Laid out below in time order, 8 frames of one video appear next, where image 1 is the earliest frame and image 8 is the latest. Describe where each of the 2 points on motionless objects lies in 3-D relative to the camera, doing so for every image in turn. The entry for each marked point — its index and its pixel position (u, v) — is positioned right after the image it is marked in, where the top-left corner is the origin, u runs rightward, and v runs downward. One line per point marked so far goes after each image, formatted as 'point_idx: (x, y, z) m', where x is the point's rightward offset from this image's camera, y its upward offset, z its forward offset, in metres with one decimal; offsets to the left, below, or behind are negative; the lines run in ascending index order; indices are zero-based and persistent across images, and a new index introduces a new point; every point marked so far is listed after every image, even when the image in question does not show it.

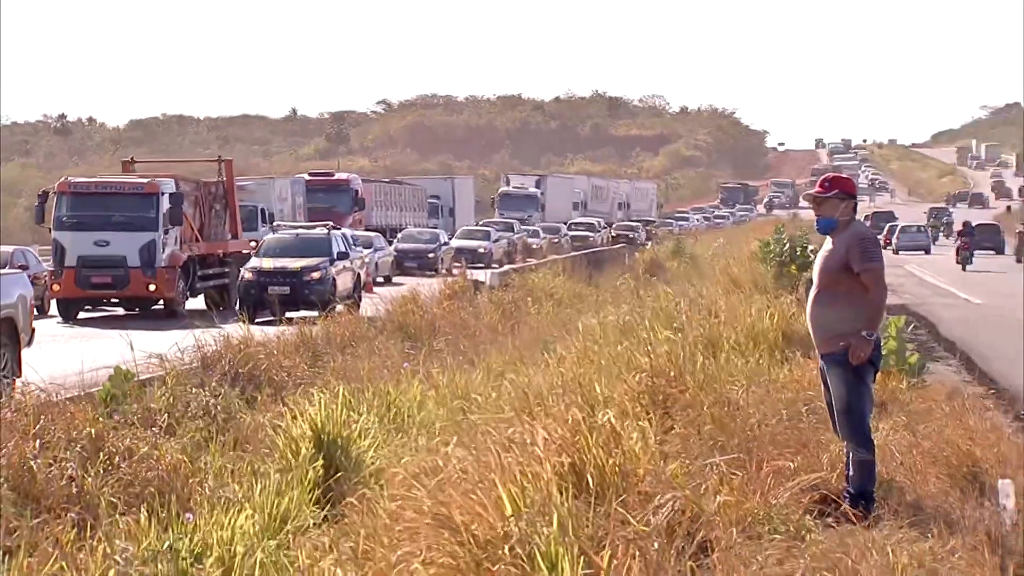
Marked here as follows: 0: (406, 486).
0: (-1.0, -1.9, +6.0) m
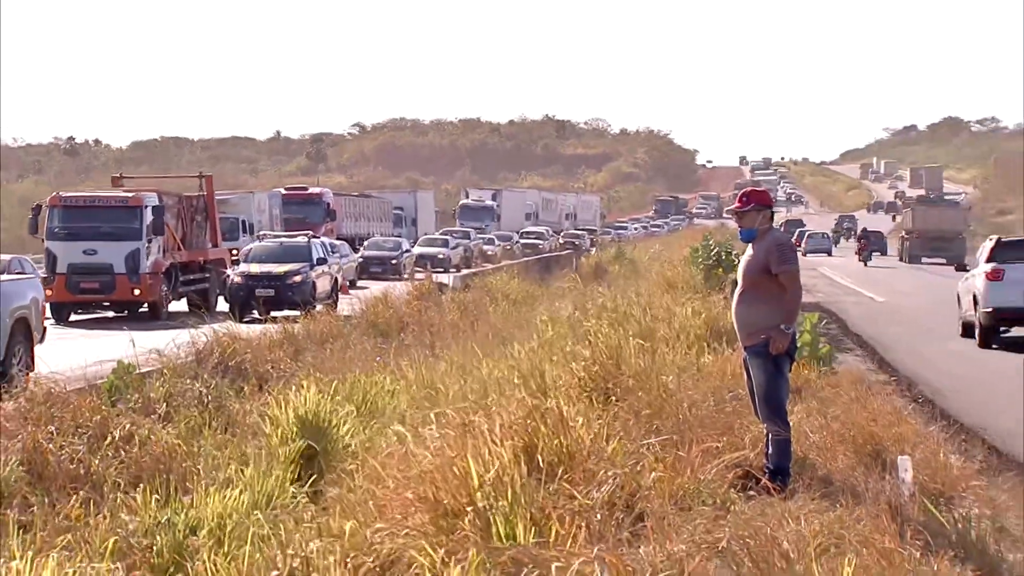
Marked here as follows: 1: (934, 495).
0: (-1.4, -1.9, +6.7) m
1: (+4.6, -2.2, +6.7) m
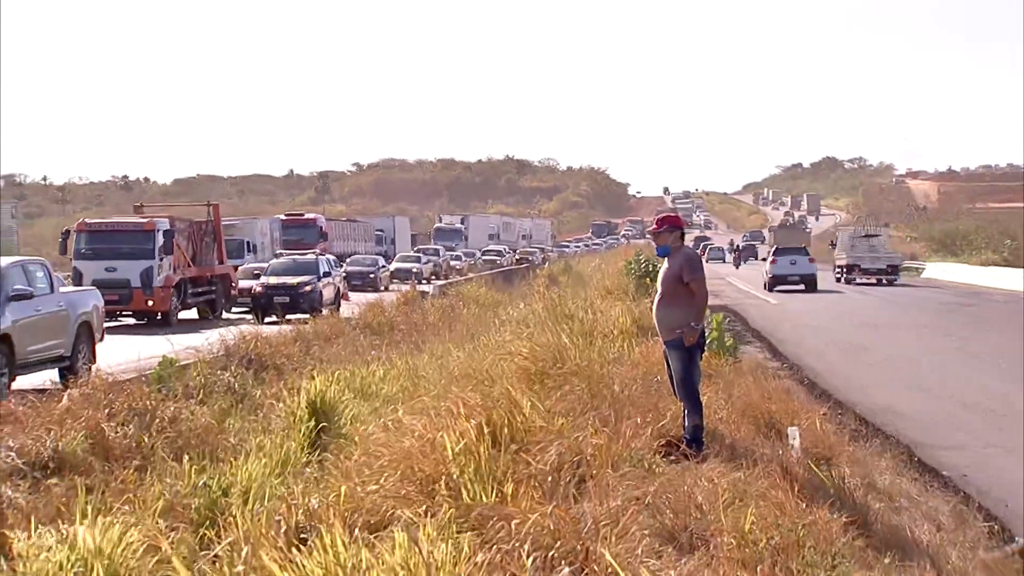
0: (-1.8, -2.0, +8.0) m
1: (+4.2, -2.3, +8.1) m
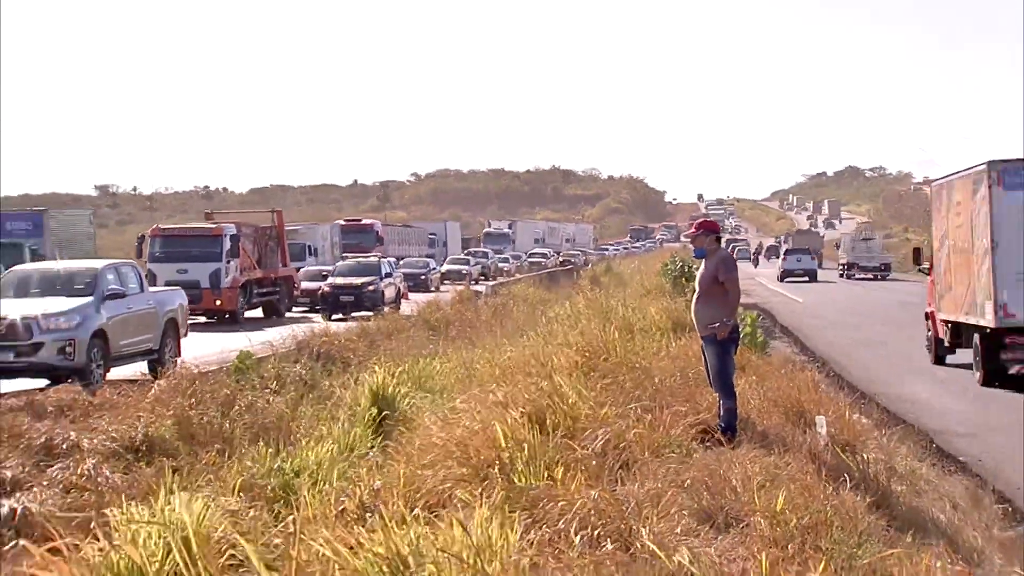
0: (-1.2, -2.0, +8.6) m
1: (+4.9, -2.3, +8.7) m
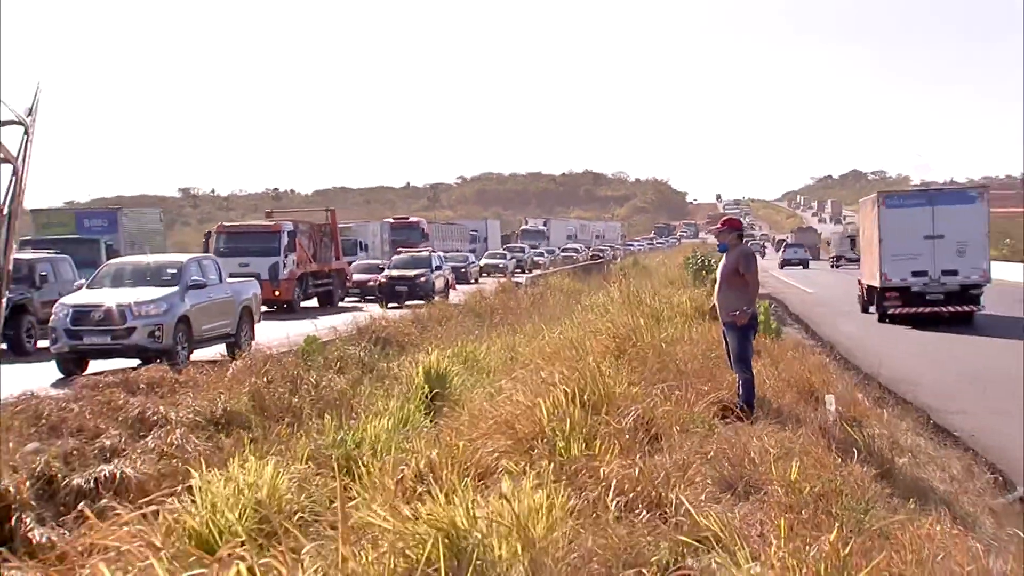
0: (-0.6, -1.9, +9.5) m
1: (+5.4, -2.2, +9.5) m
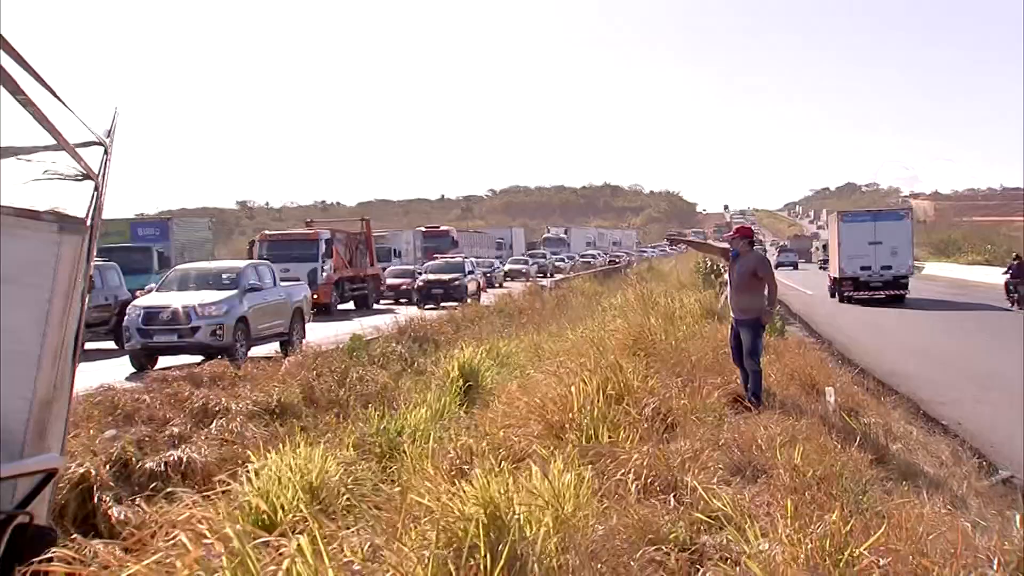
0: (-0.2, -2.0, +10.3) m
1: (+5.8, -2.2, +10.3) m
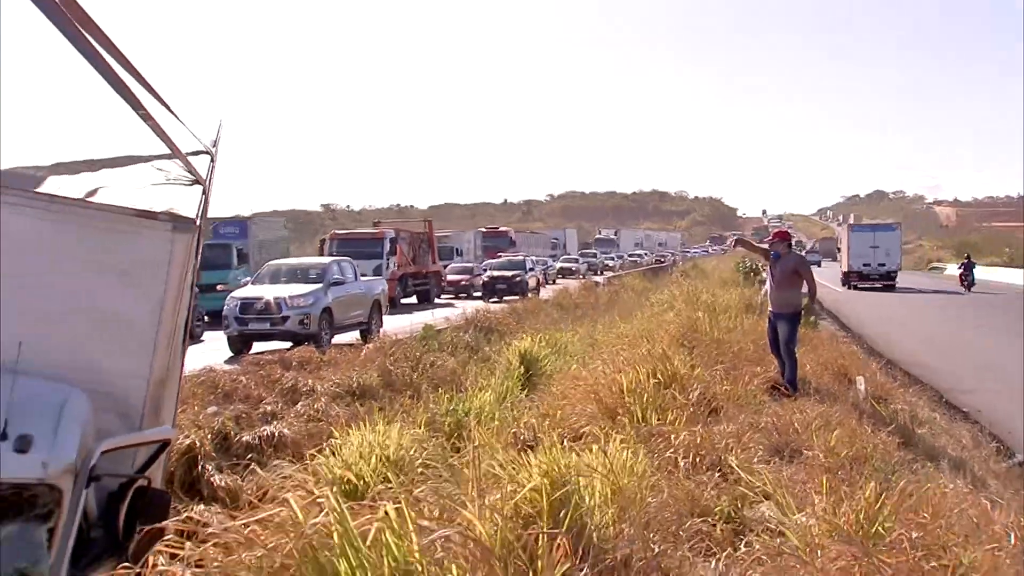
0: (+0.8, -1.9, +11.2) m
1: (+6.8, -2.2, +11.1) m
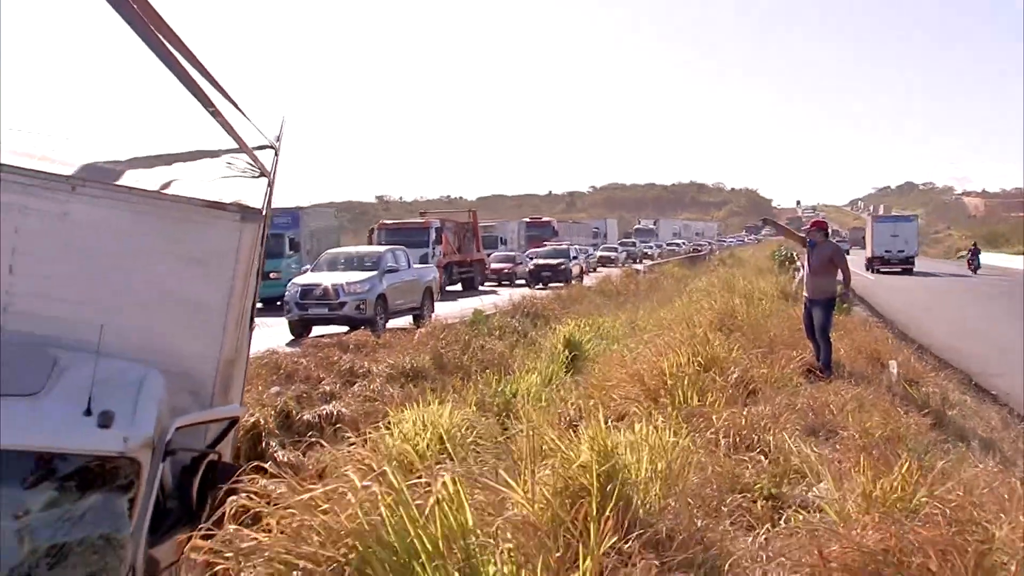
0: (+1.6, -1.7, +11.7) m
1: (+7.6, -2.0, +11.5) m
